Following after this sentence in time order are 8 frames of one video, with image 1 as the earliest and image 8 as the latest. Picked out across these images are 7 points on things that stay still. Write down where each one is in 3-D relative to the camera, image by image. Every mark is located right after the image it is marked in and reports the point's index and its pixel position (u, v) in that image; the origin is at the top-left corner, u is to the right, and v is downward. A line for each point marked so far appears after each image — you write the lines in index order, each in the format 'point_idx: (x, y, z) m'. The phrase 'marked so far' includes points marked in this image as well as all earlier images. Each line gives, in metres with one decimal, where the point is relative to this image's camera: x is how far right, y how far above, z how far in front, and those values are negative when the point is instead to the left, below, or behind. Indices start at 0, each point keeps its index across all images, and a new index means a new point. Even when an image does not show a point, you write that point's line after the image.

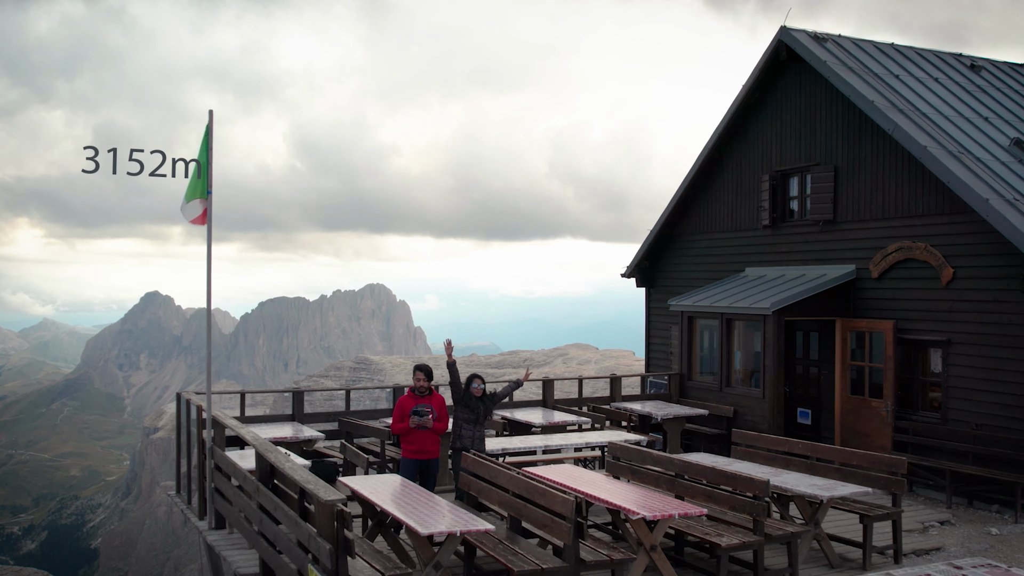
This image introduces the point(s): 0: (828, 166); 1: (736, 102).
0: (+5.5, +2.1, +13.2) m
1: (+4.3, +3.6, +14.9) m
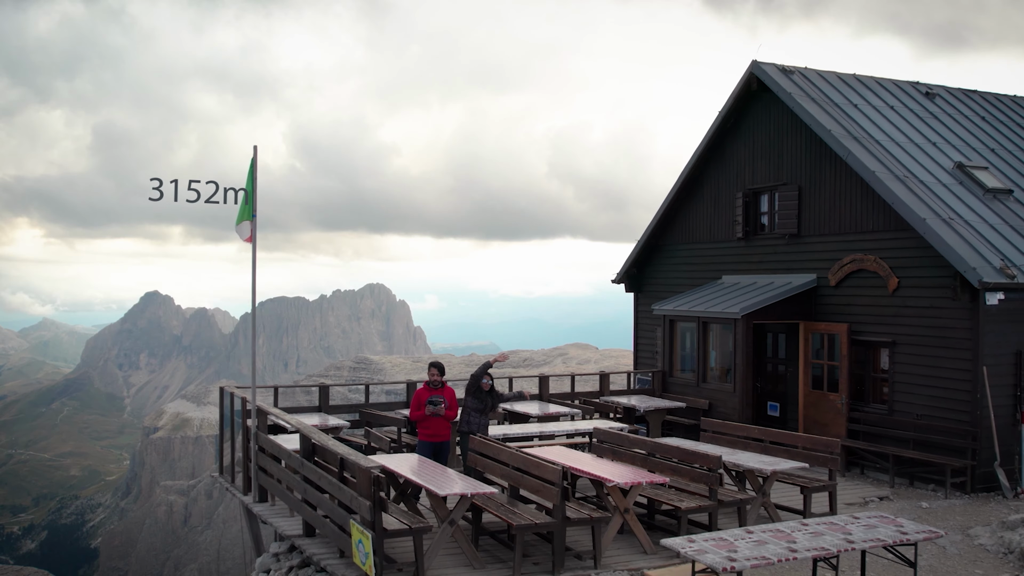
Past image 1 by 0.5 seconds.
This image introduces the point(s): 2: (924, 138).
0: (+5.5, +2.0, +14.8) m
1: (+4.3, +3.5, +16.5) m
2: (+8.0, +2.9, +14.7) m
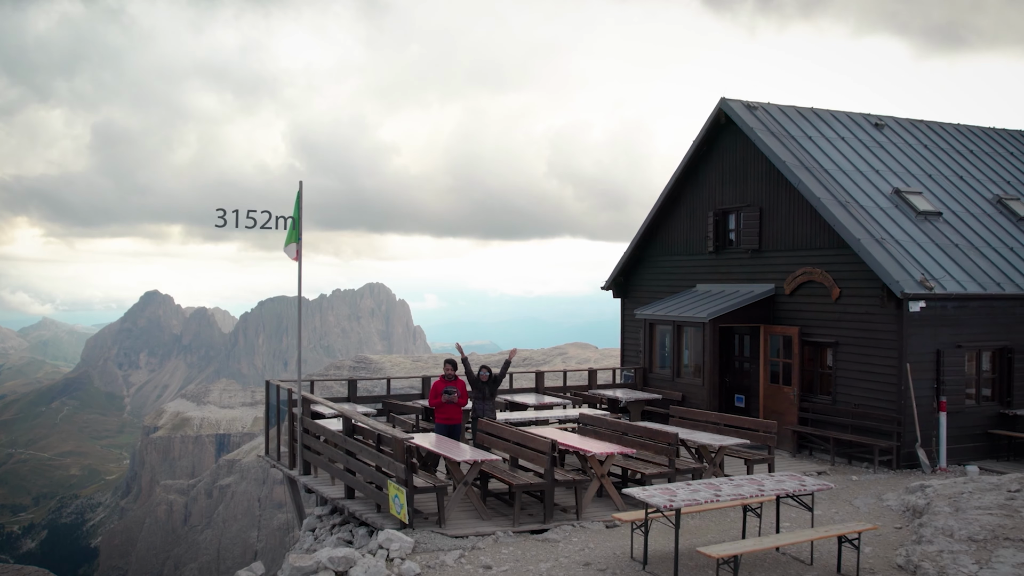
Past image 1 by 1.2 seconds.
0: (+5.5, +1.8, +17.1) m
1: (+4.3, +3.3, +18.8) m
2: (+8.0, +2.7, +17.0) m
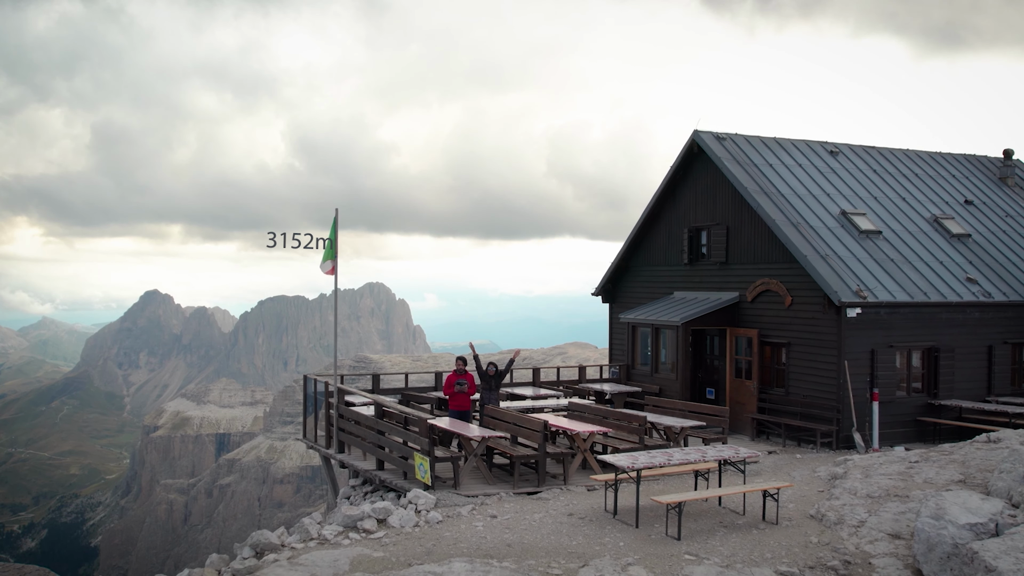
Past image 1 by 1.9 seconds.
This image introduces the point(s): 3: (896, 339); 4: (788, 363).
0: (+5.5, +1.6, +19.8) m
1: (+4.3, +3.1, +21.4) m
2: (+8.0, +2.5, +19.6) m
3: (+8.7, -1.2, +17.2) m
4: (+6.5, -1.8, +17.8) m
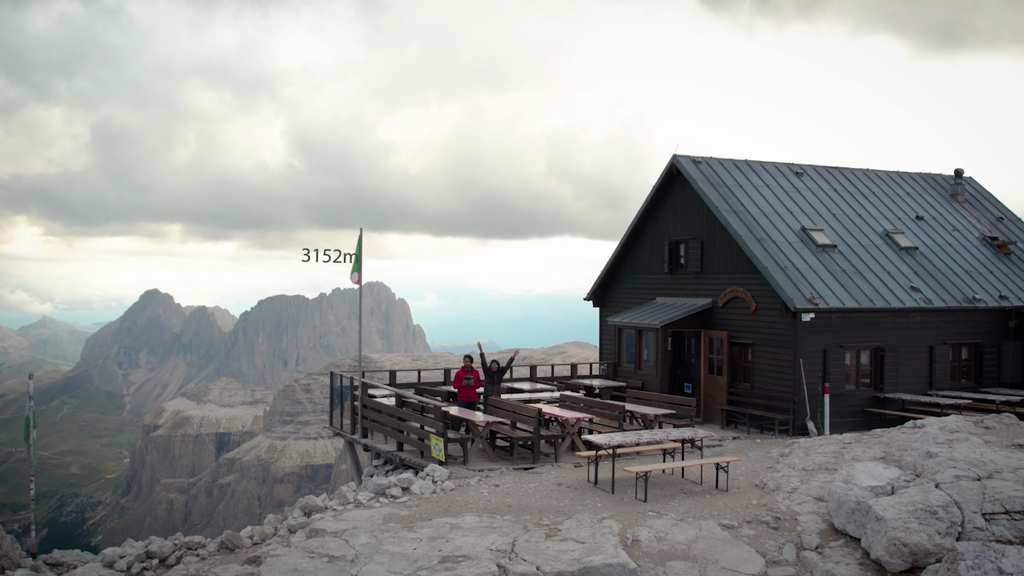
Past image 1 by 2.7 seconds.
0: (+5.5, +1.4, +22.3) m
1: (+4.3, +2.9, +23.9) m
2: (+8.0, +2.3, +22.2) m
3: (+8.7, -1.4, +19.7) m
4: (+6.5, -2.0, +20.4) m
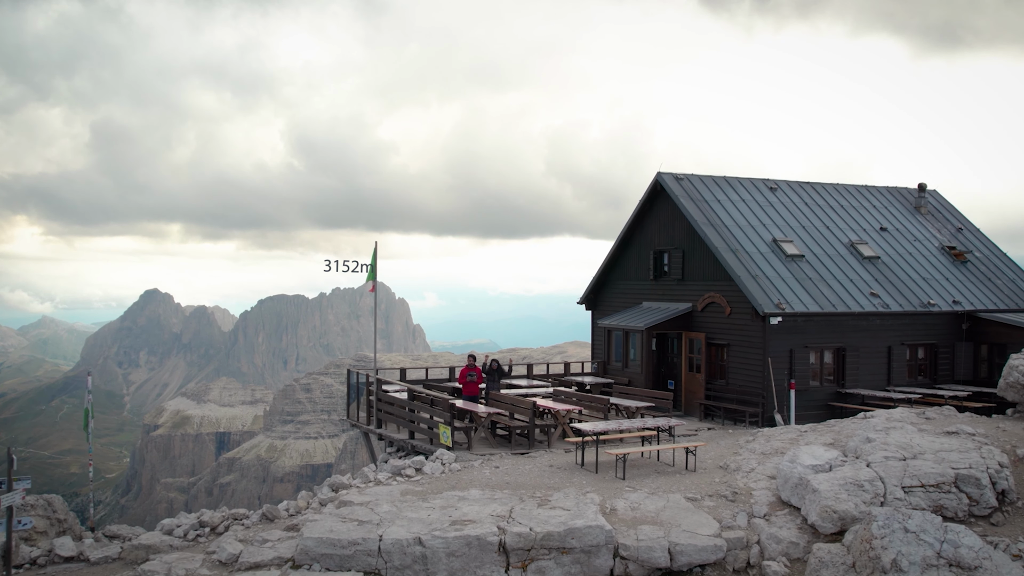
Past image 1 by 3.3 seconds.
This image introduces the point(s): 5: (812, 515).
0: (+5.4, +1.3, +24.6) m
1: (+4.3, +2.7, +26.2) m
2: (+7.9, +2.1, +24.4) m
3: (+8.6, -1.5, +22.0) m
4: (+6.4, -2.1, +22.7) m
5: (+5.1, -3.9, +13.0) m
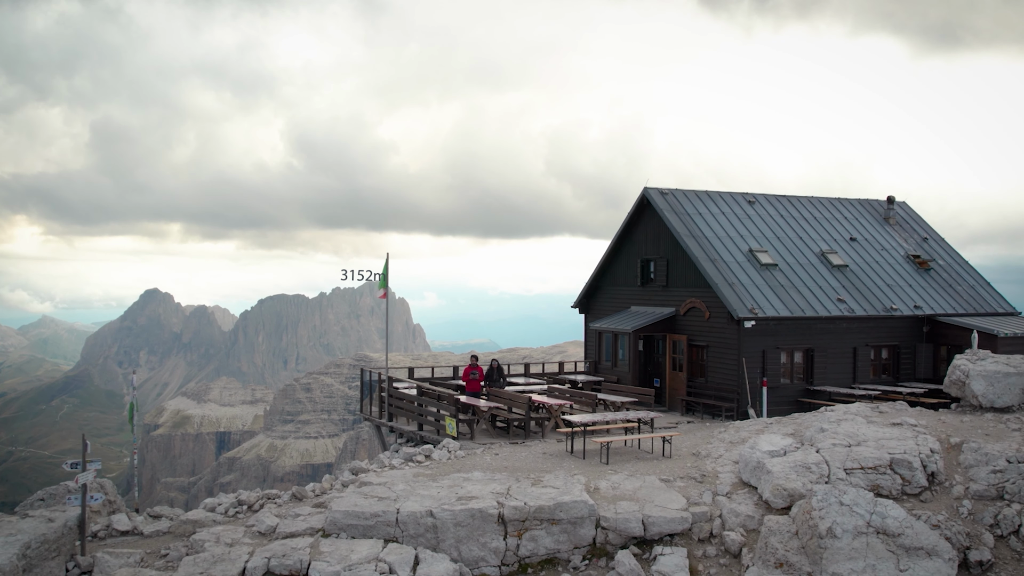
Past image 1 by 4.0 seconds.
0: (+5.4, +1.0, +26.8) m
1: (+4.2, +2.5, +28.4) m
2: (+7.9, +1.9, +26.6) m
3: (+8.6, -1.7, +24.2) m
4: (+6.4, -2.4, +24.9) m
5: (+5.1, -4.1, +15.2) m
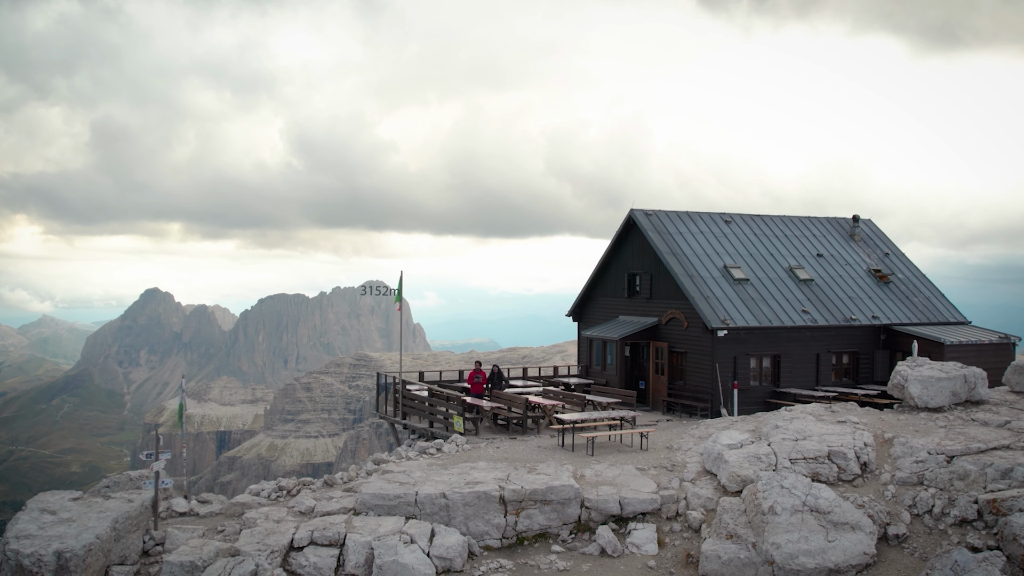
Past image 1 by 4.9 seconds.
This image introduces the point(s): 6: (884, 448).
0: (+5.4, +0.6, +29.8) m
1: (+4.2, +2.0, +31.4) m
2: (+7.9, +1.4, +29.7) m
3: (+8.6, -2.2, +27.2) m
4: (+6.4, -2.8, +27.9) m
5: (+5.1, -4.6, +18.2) m
6: (+9.7, -4.2, +19.8) m
